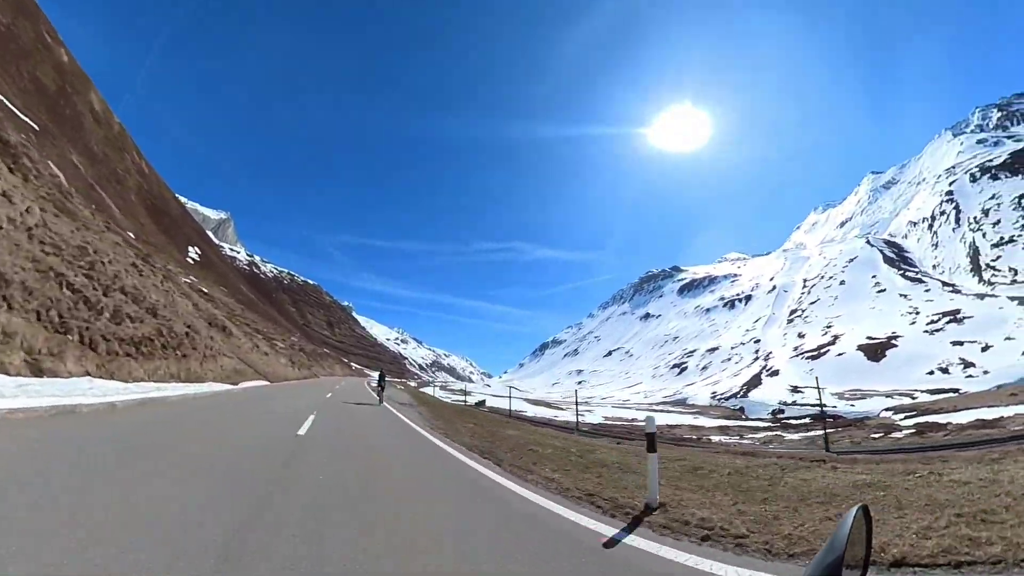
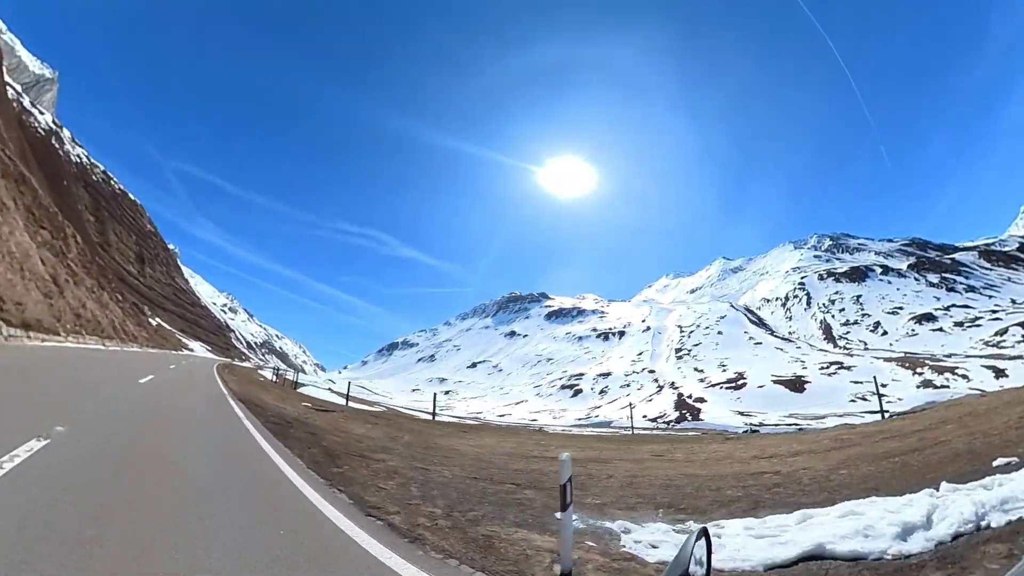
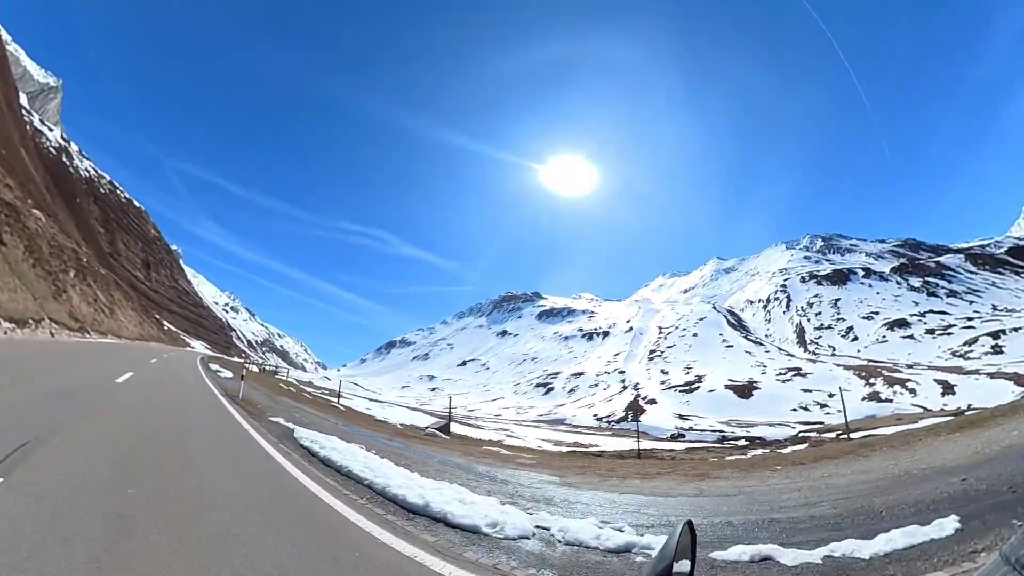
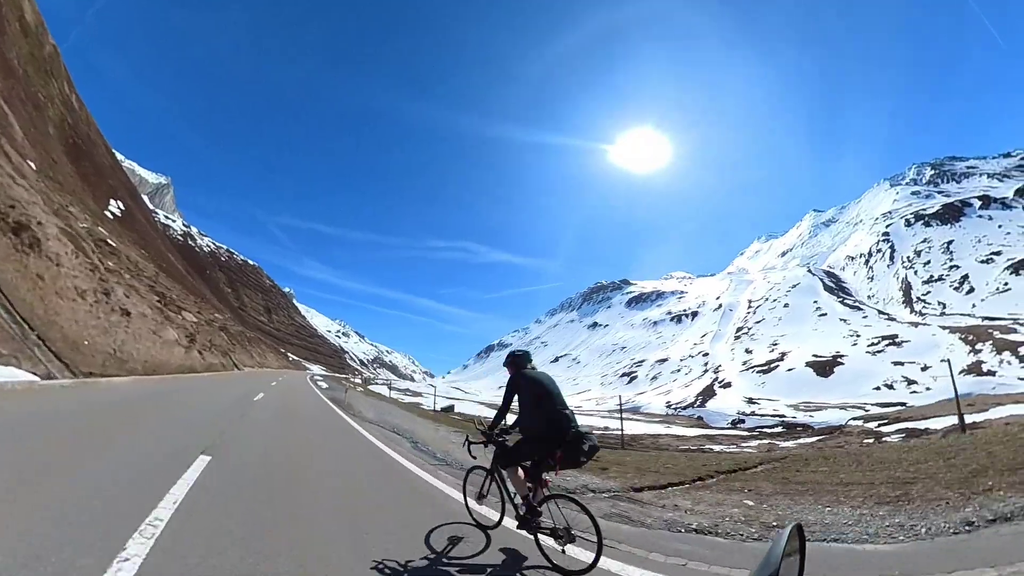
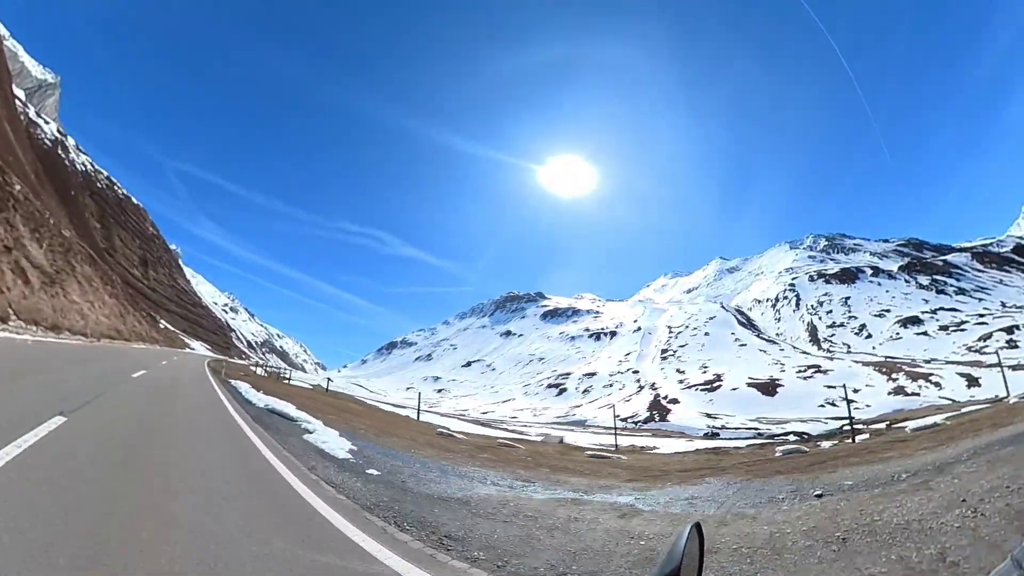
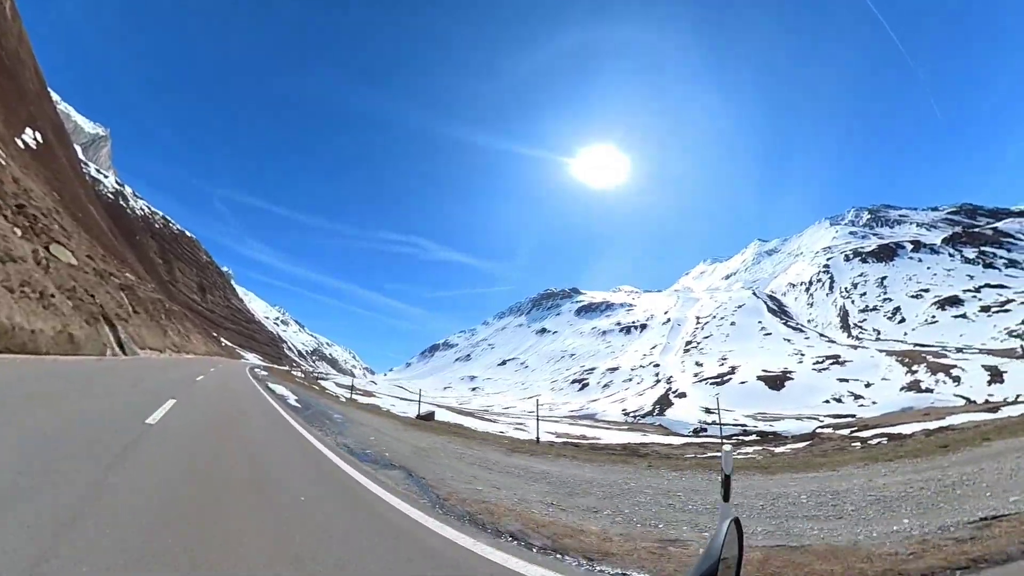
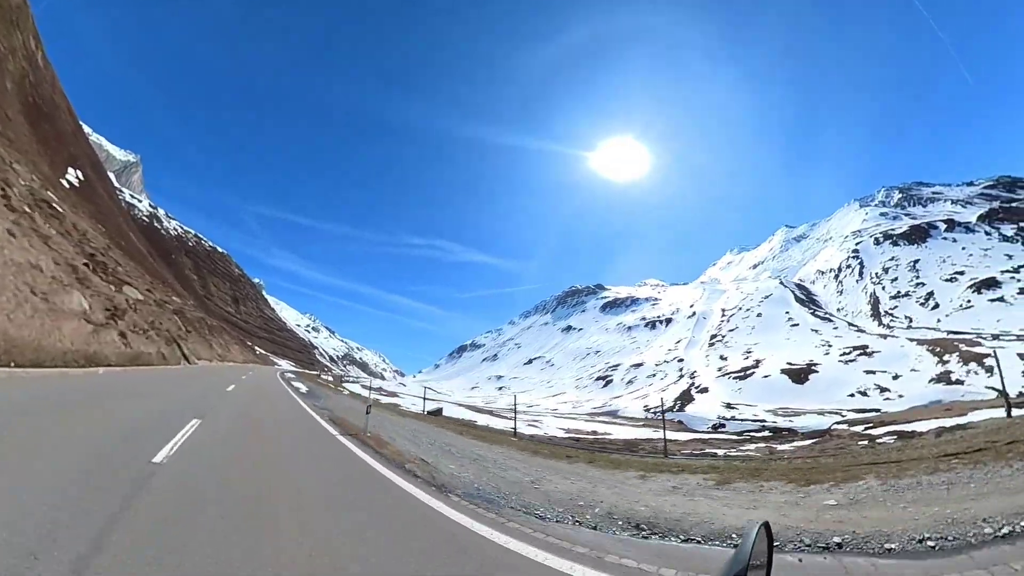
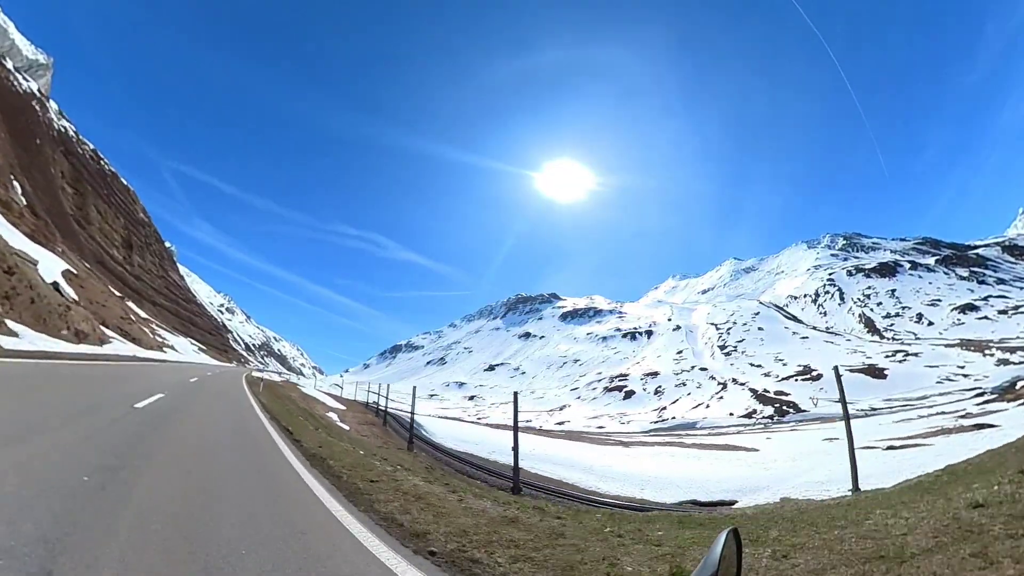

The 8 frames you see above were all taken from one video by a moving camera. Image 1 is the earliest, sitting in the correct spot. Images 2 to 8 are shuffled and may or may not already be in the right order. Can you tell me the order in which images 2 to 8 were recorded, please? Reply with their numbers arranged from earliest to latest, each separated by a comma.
4, 7, 6, 3, 5, 2, 8
